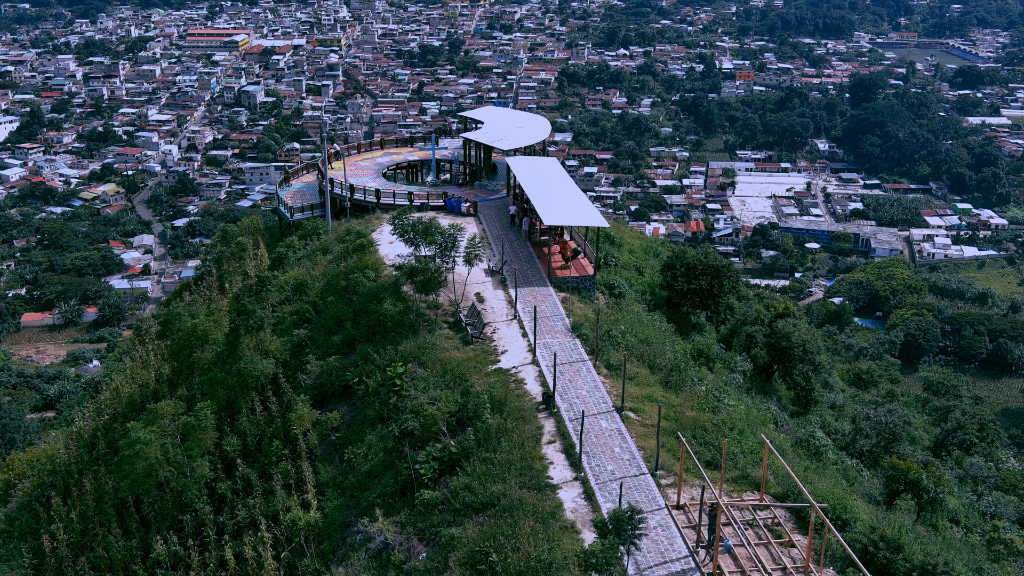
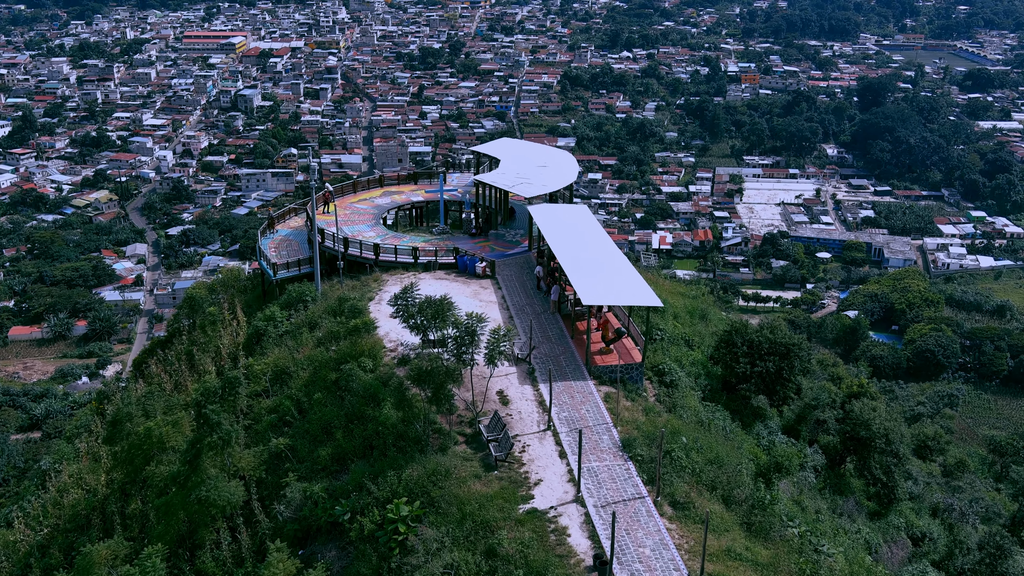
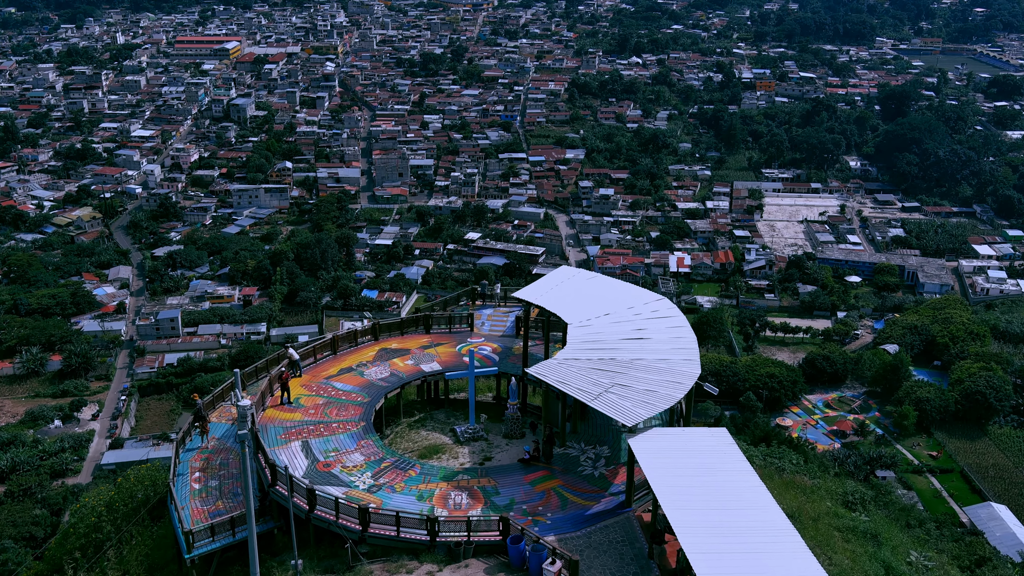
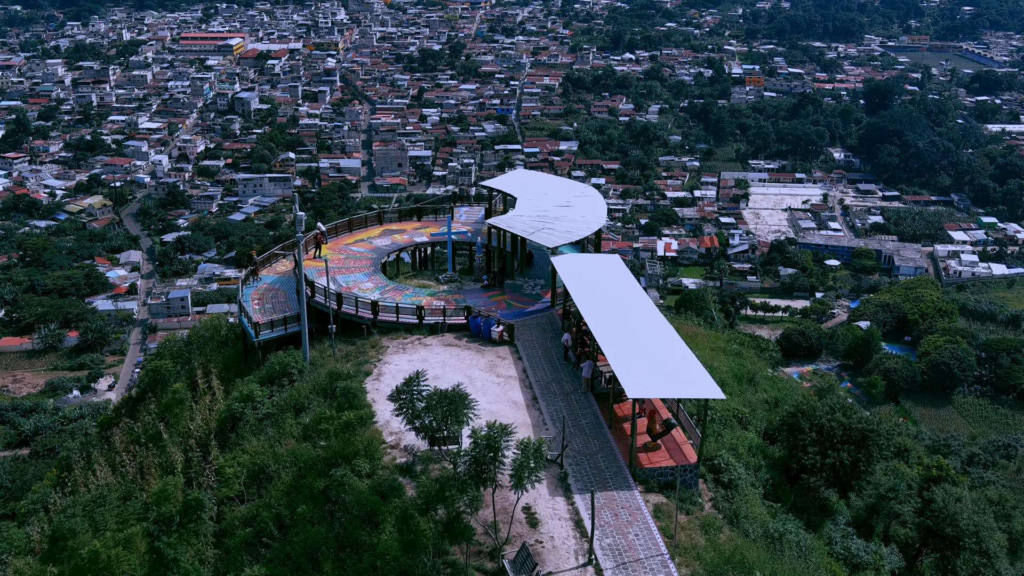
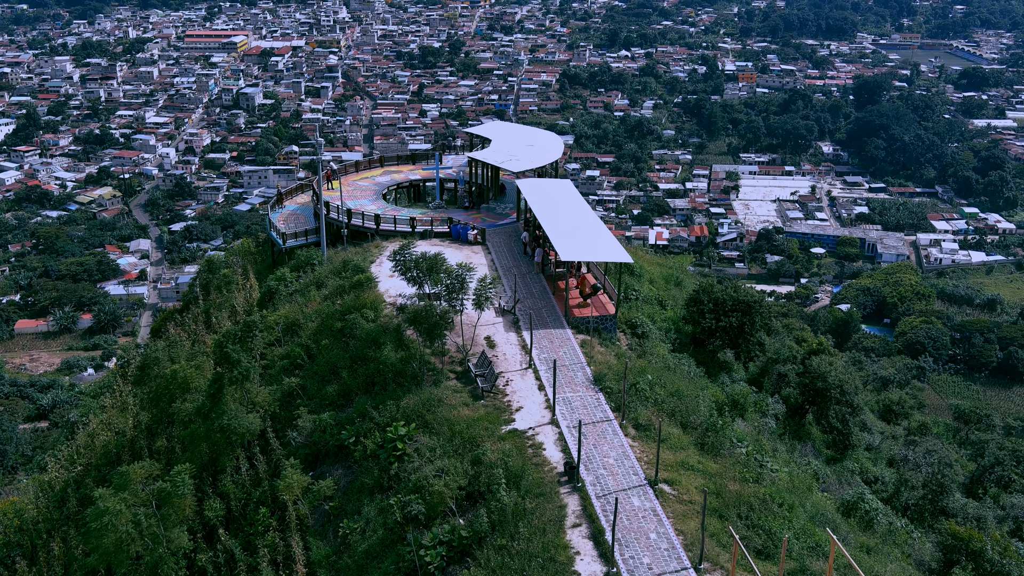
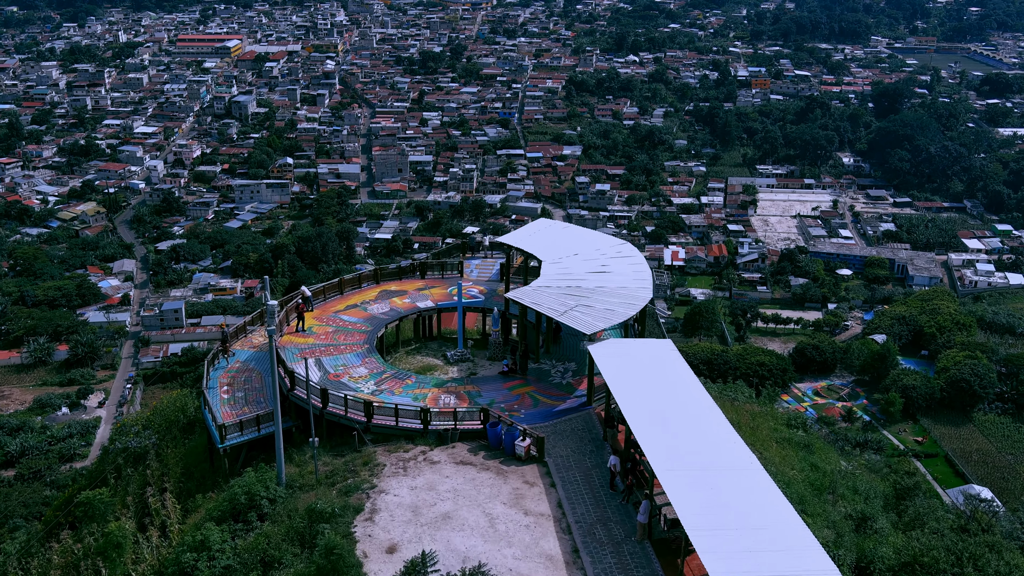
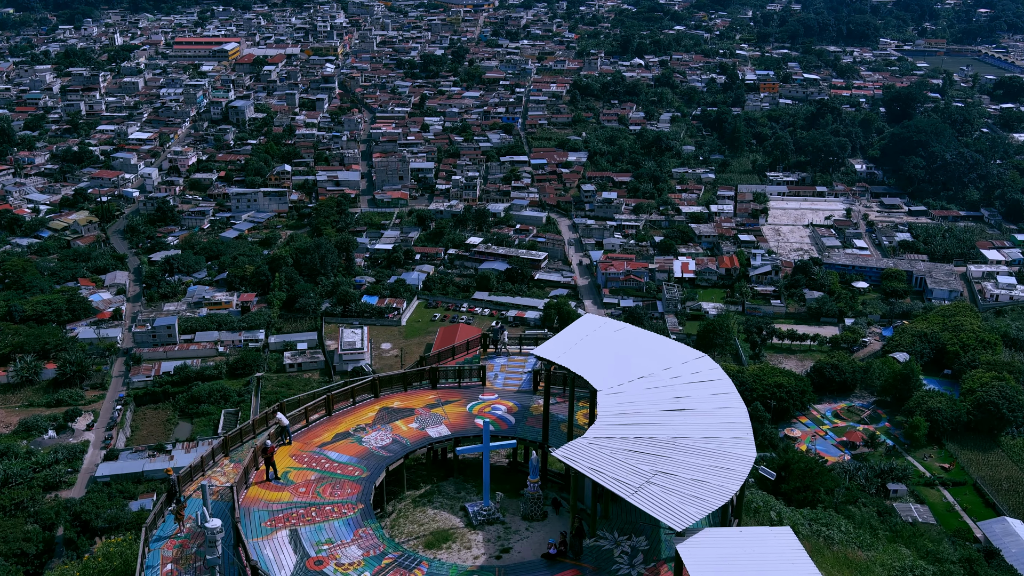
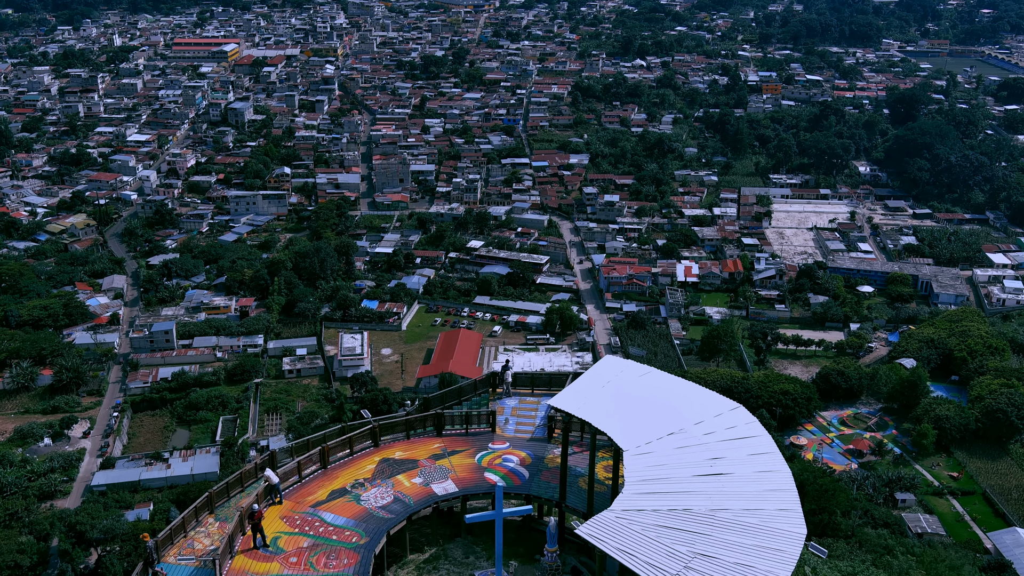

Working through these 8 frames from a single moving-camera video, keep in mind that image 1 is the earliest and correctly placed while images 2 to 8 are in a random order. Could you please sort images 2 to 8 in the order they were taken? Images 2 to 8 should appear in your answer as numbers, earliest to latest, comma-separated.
5, 2, 4, 6, 3, 7, 8
